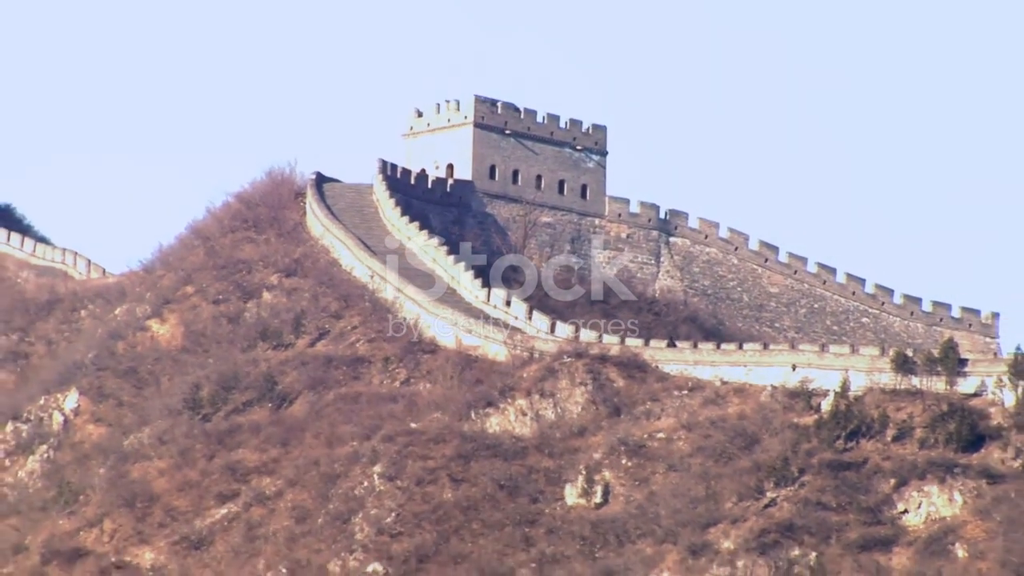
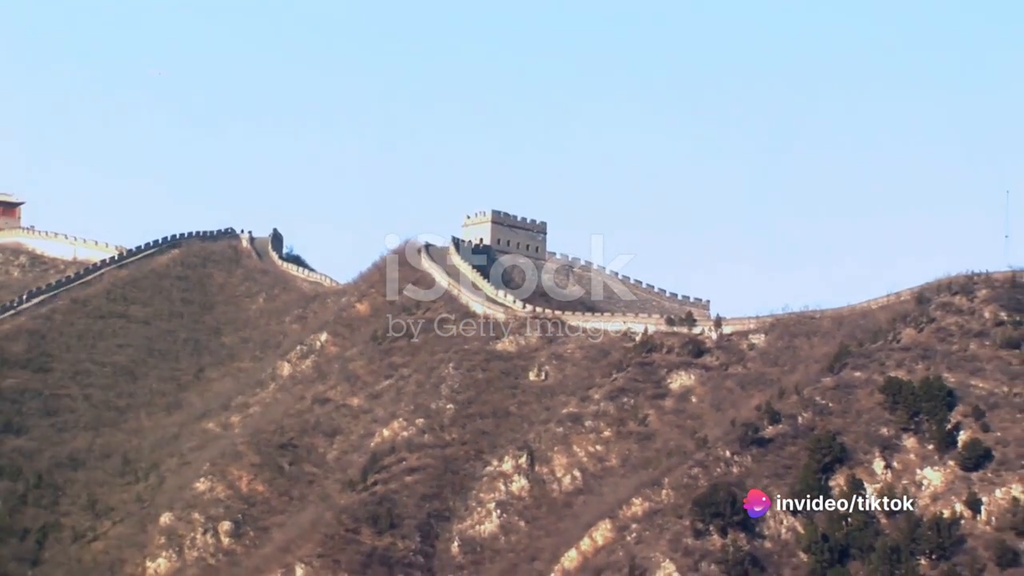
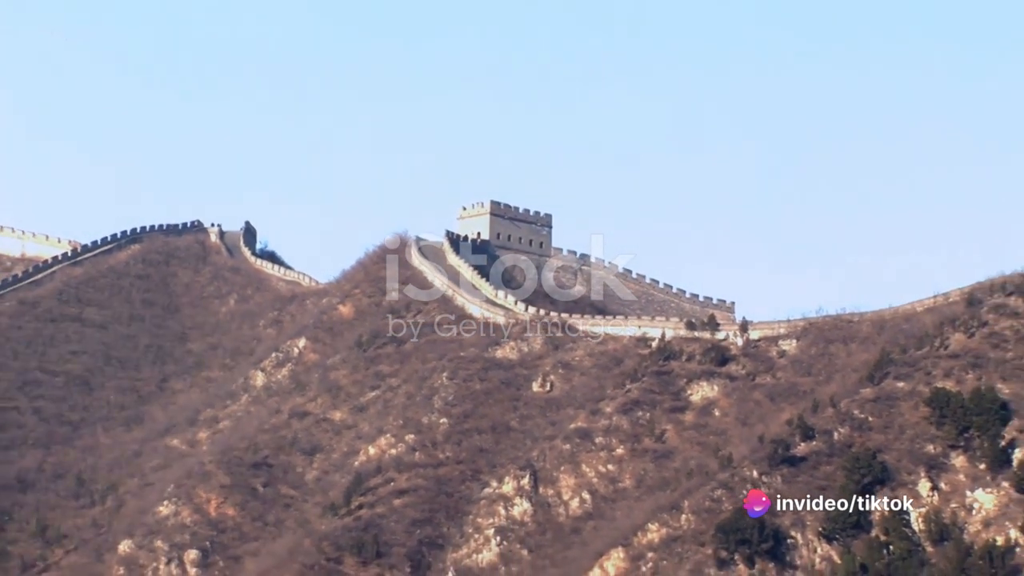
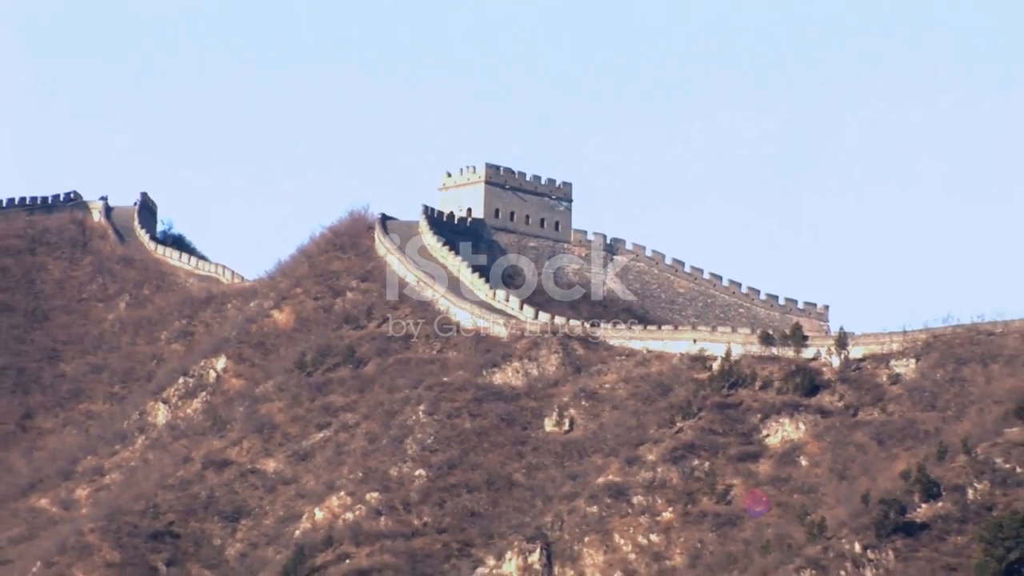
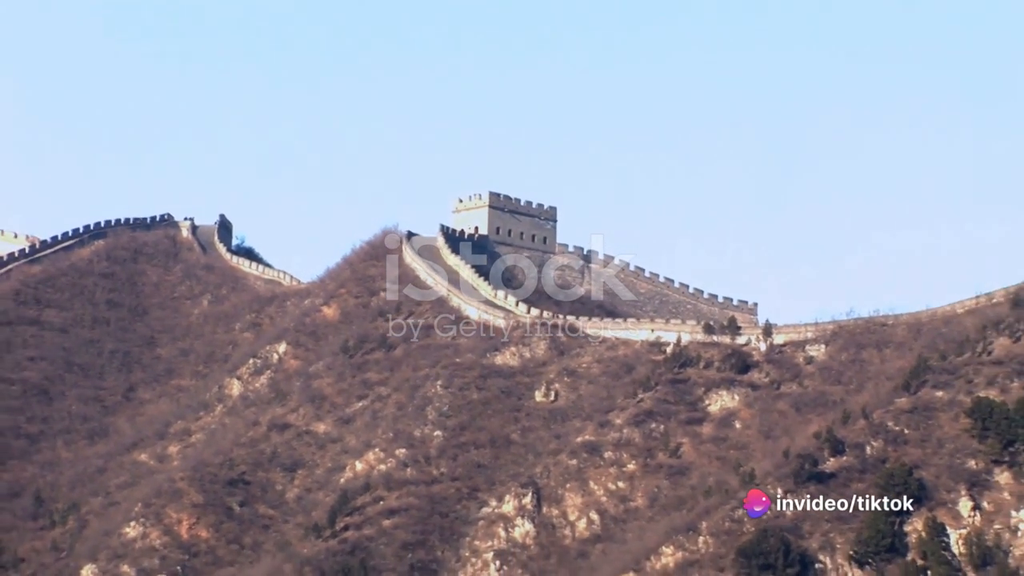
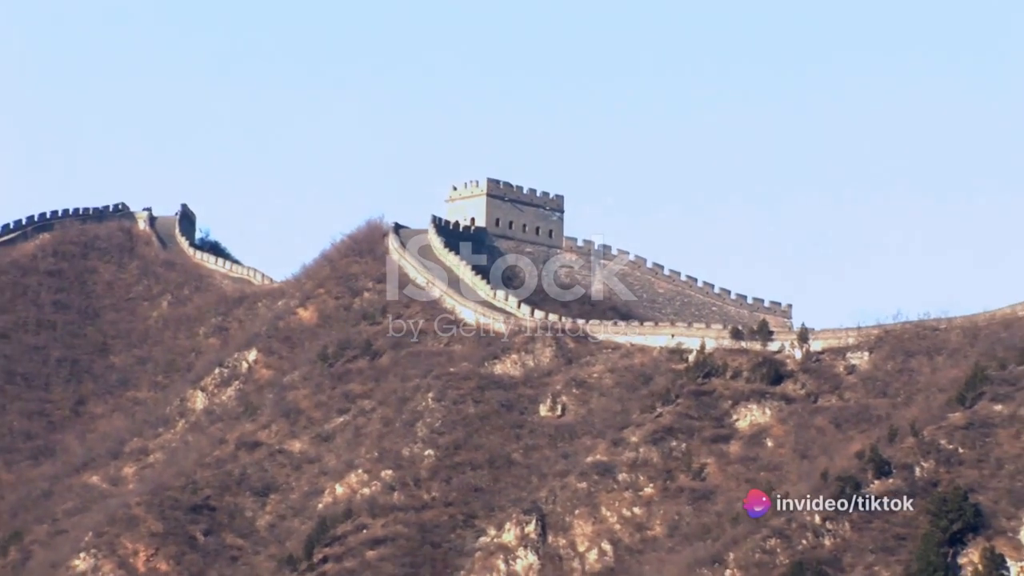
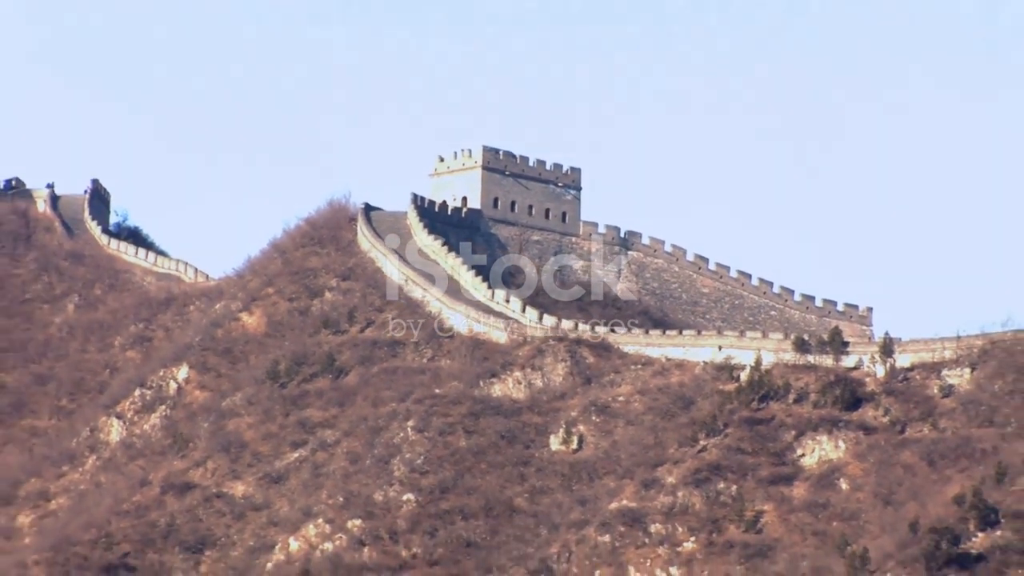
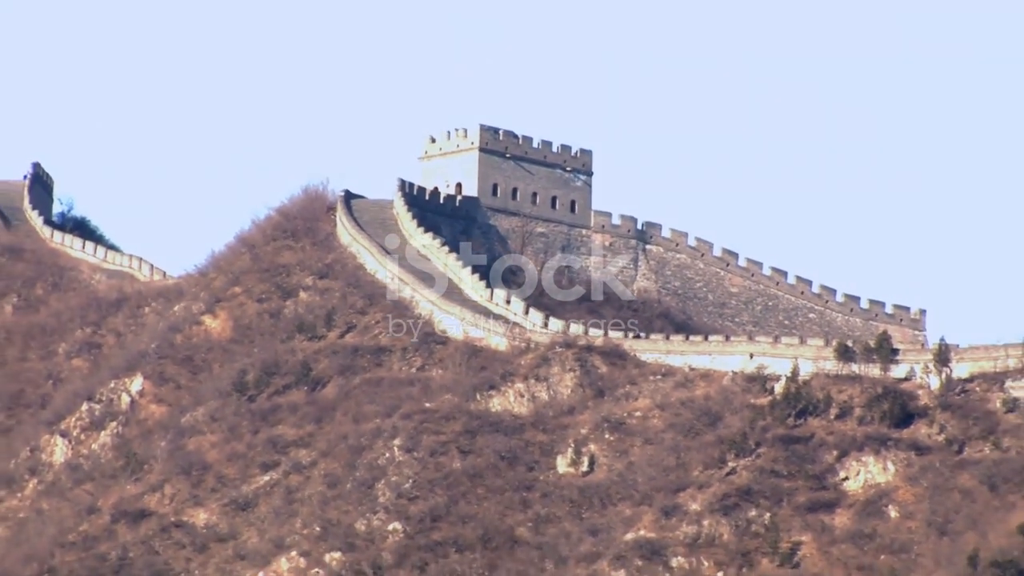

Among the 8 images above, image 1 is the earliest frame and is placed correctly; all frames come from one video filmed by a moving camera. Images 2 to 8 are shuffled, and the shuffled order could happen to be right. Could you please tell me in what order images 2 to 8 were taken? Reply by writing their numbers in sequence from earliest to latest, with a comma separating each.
8, 7, 4, 6, 5, 3, 2
